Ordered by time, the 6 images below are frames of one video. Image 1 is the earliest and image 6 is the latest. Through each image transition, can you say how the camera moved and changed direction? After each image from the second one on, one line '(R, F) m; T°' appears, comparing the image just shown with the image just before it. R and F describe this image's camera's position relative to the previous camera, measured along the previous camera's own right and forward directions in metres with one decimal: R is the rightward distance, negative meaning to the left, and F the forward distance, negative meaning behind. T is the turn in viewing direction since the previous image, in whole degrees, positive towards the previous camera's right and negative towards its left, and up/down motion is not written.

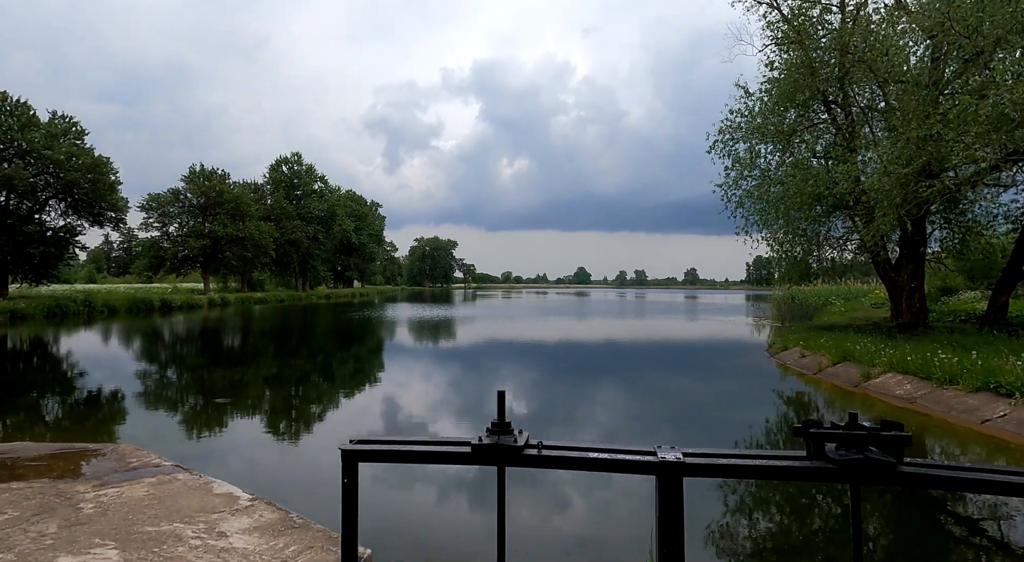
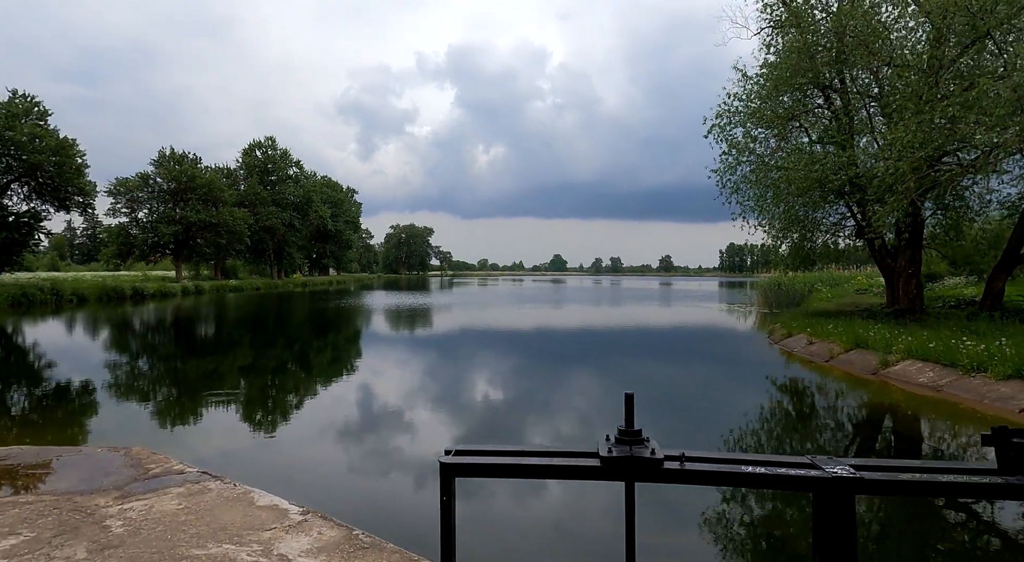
(-0.5, +0.4) m; +2°
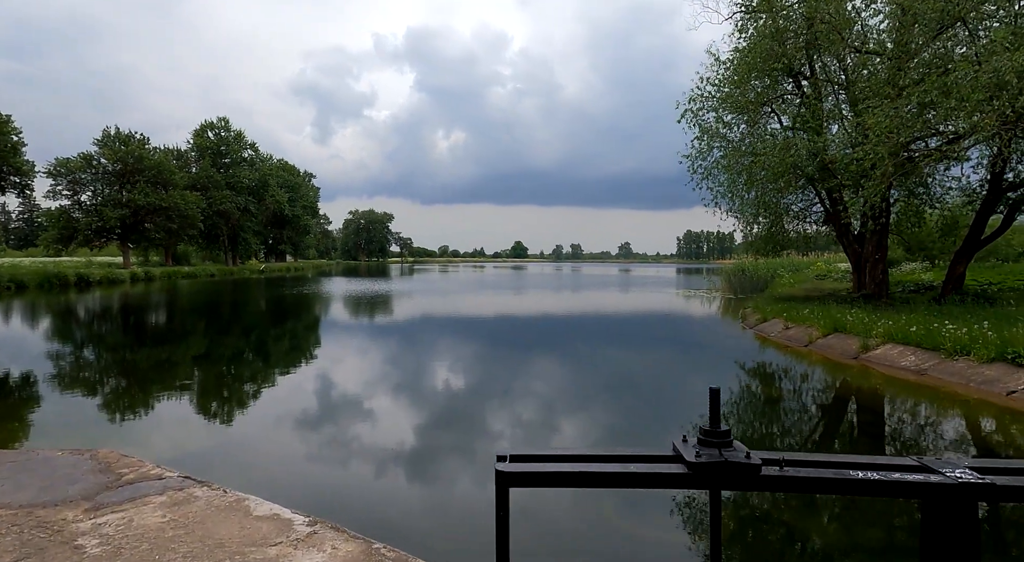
(-0.3, +0.3) m; +3°
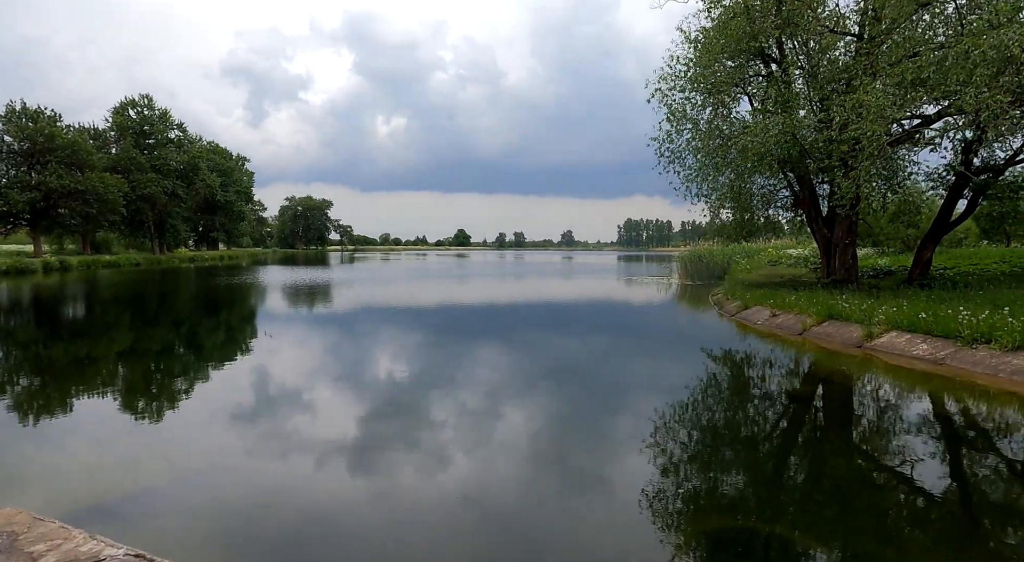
(-0.5, +1.0) m; +5°
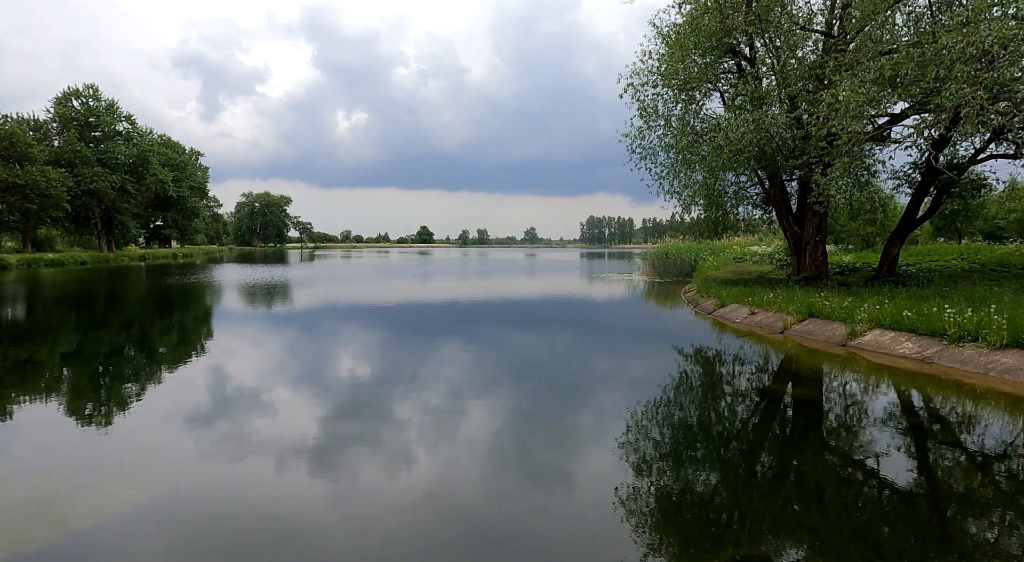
(-0.2, +0.4) m; +3°
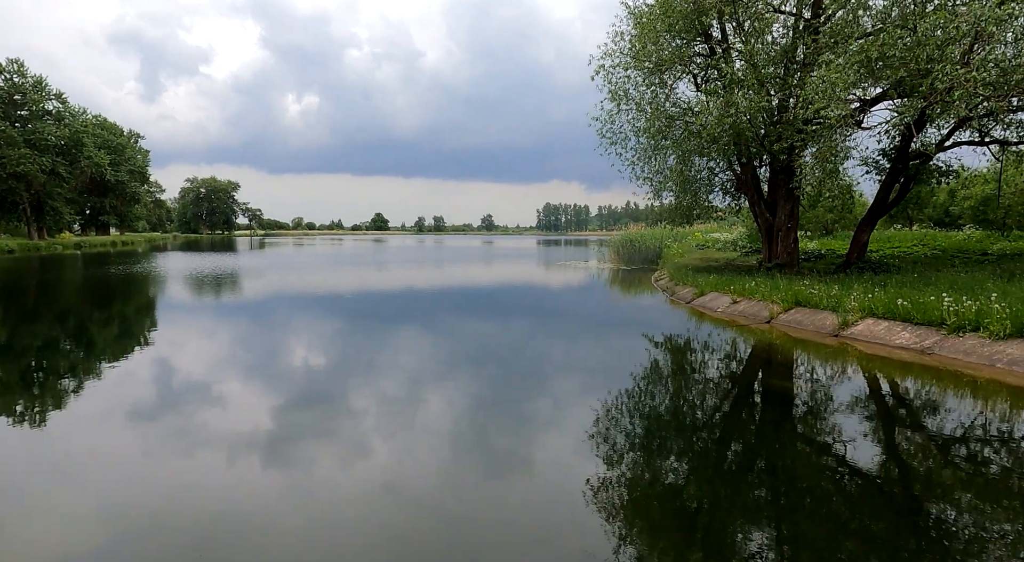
(-0.2, +0.6) m; +4°
